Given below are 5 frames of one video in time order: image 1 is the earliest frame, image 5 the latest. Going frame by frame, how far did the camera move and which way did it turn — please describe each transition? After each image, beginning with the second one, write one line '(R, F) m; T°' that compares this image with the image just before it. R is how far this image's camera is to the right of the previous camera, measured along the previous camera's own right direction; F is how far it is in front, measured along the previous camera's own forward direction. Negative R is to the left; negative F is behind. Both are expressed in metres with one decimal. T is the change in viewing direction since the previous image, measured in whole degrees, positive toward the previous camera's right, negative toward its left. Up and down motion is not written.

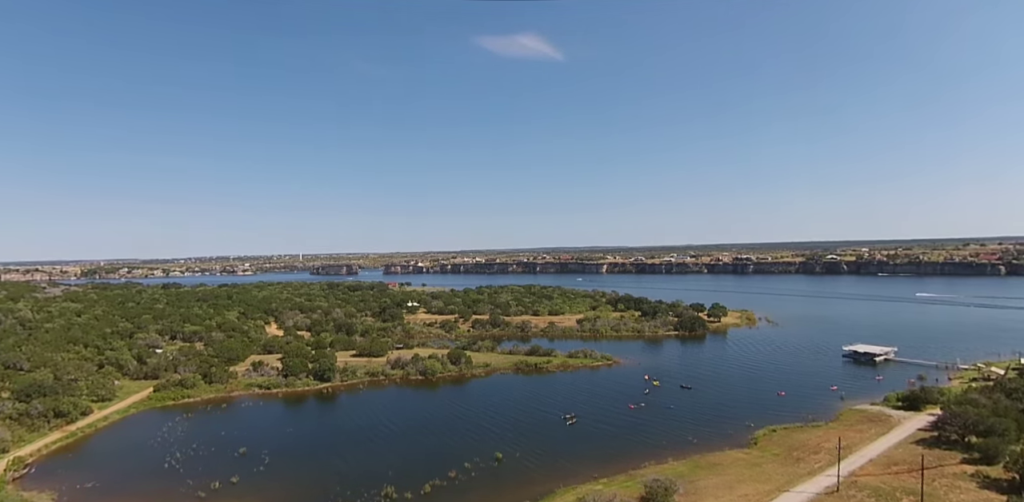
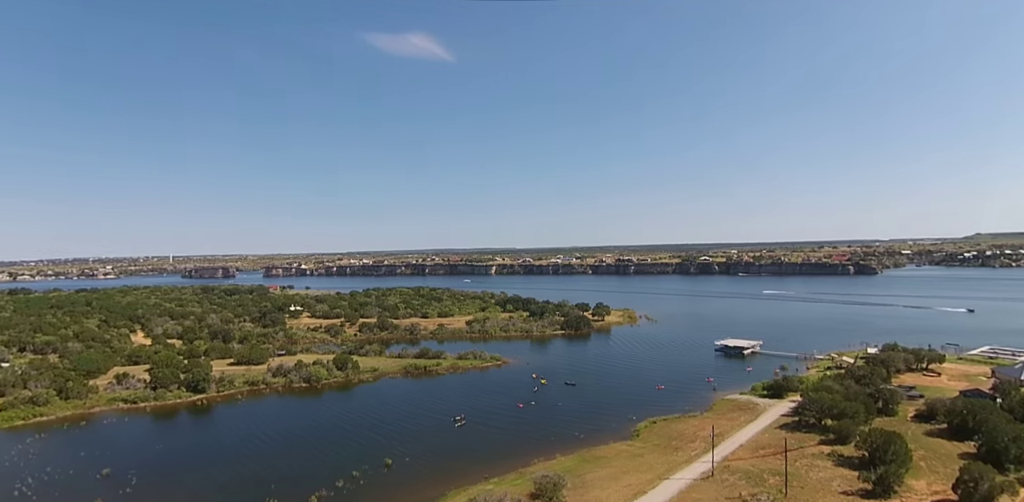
(+1.6, +0.5) m; +8°
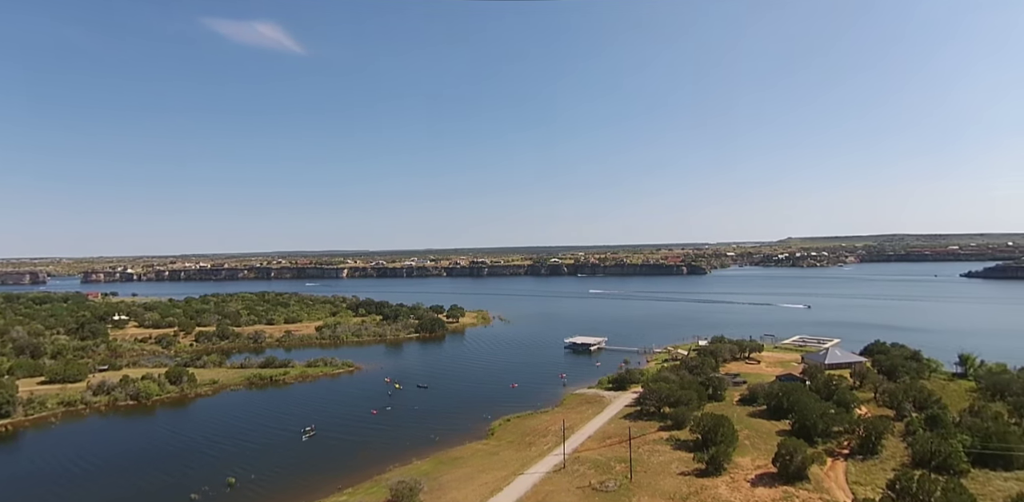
(+2.0, +0.1) m; +10°
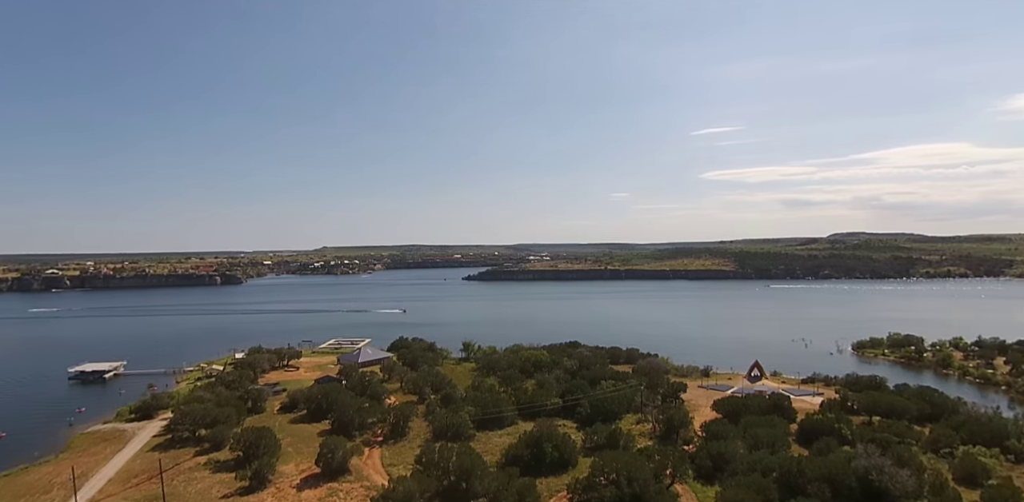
(+5.4, -2.8) m; +32°
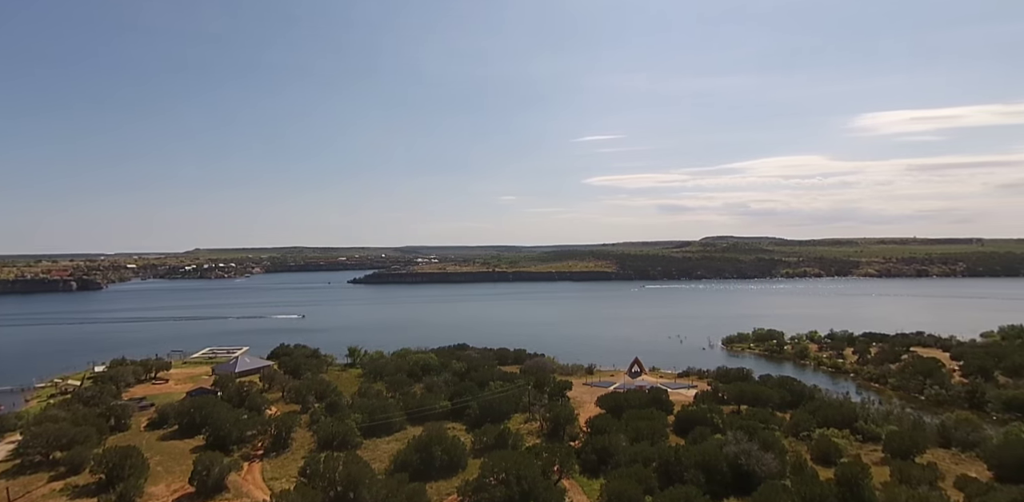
(+1.5, -0.7) m; +8°
